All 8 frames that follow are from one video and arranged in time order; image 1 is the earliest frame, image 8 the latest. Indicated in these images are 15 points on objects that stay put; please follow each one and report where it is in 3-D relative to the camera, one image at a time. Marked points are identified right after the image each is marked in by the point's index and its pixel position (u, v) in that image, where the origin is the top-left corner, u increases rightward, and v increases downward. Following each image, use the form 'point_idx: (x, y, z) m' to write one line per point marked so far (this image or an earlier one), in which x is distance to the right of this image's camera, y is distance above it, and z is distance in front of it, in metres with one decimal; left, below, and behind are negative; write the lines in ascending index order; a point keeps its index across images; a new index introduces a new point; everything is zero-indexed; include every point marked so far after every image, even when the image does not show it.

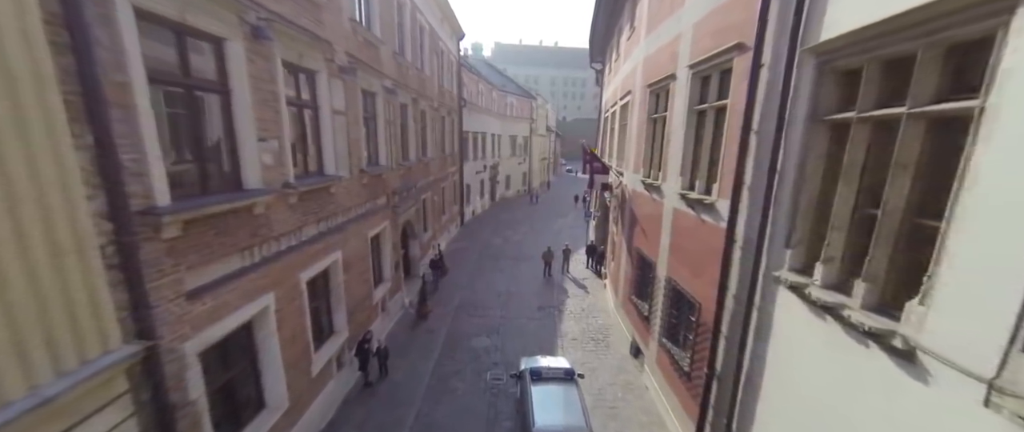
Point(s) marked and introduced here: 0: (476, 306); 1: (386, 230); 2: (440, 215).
0: (-1.2, -3.1, +11.7) m
1: (-3.6, -0.4, +9.8) m
2: (-3.6, 0.0, +17.2) m
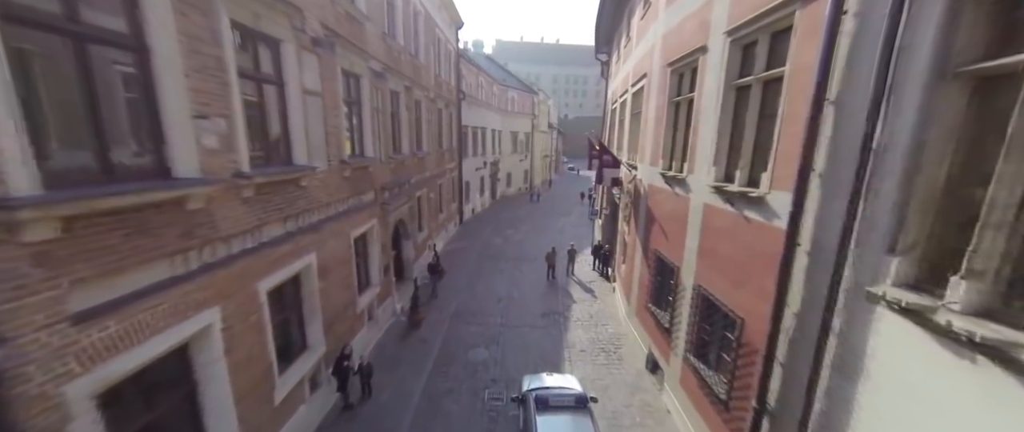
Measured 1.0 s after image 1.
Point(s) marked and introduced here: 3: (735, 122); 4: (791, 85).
0: (-1.2, -3.0, +10.8) m
1: (-3.6, -0.4, +8.8) m
2: (-3.6, +0.1, +16.2) m
3: (+3.3, +1.4, +5.0) m
4: (+3.0, +1.4, +3.7) m
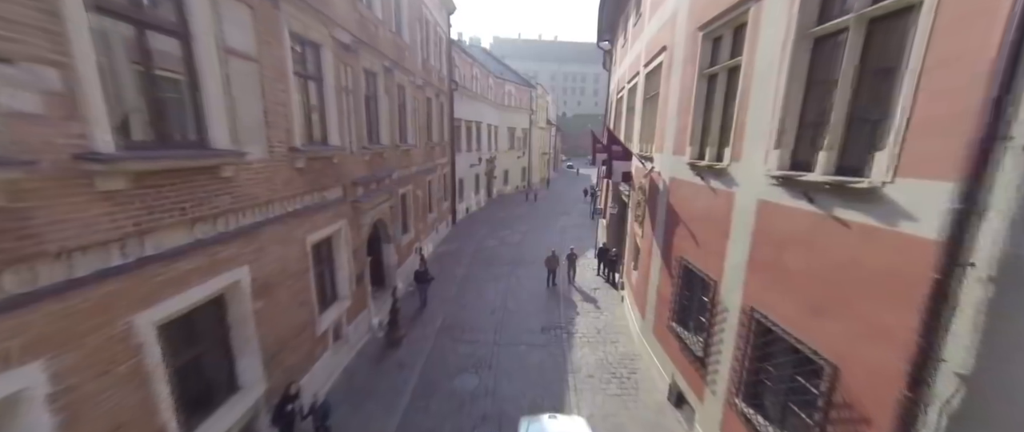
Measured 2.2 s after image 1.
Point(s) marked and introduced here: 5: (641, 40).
0: (-1.3, -3.0, +9.4) m
1: (-3.7, -0.4, +7.4) m
2: (-3.7, +0.1, +14.8) m
3: (+3.2, +1.4, +3.7) m
4: (+2.9, +1.4, +2.3) m
5: (+3.6, +5.0, +9.7) m
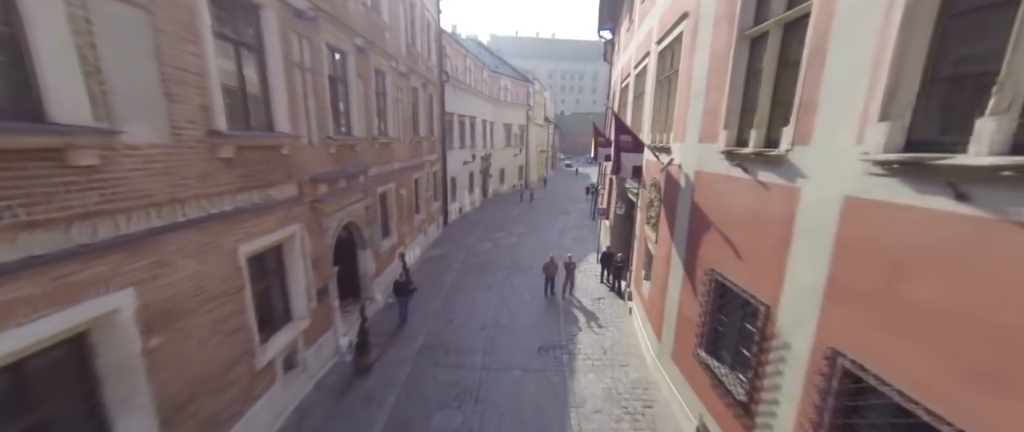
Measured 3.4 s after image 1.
0: (-1.5, -3.1, +8.1) m
1: (-3.9, -0.4, +6.1) m
2: (-3.9, +0.1, +13.5) m
3: (+3.0, +1.3, +2.4) m
4: (+2.8, +1.4, +1.1) m
5: (+3.4, +4.9, +8.5) m
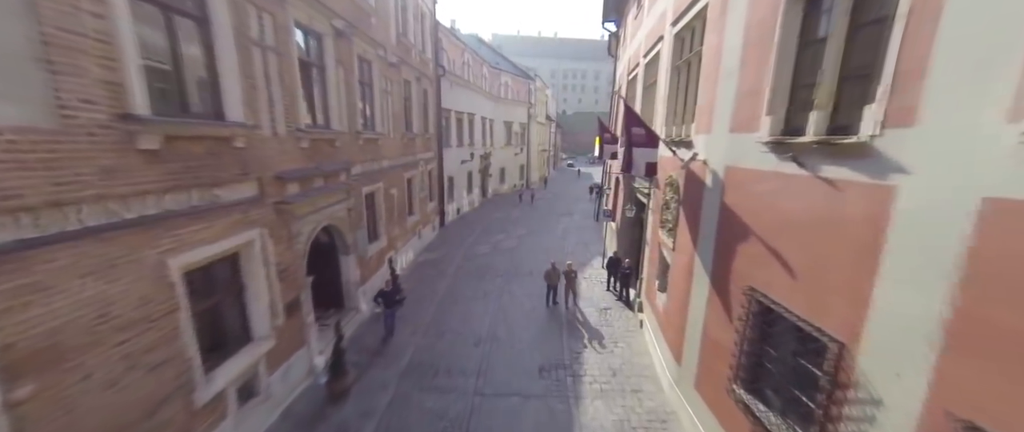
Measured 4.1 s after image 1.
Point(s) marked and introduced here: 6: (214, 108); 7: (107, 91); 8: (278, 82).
0: (-1.5, -3.2, +7.2) m
1: (-3.9, -0.5, +5.2) m
2: (-4.0, 0.0, +12.7) m
3: (+2.9, +1.3, +1.5) m
4: (+2.7, +1.3, +0.2) m
5: (+3.4, +4.9, +7.5) m
6: (-4.0, +1.5, +4.6) m
7: (-3.8, +1.2, +3.3) m
8: (-3.9, +2.2, +5.7) m
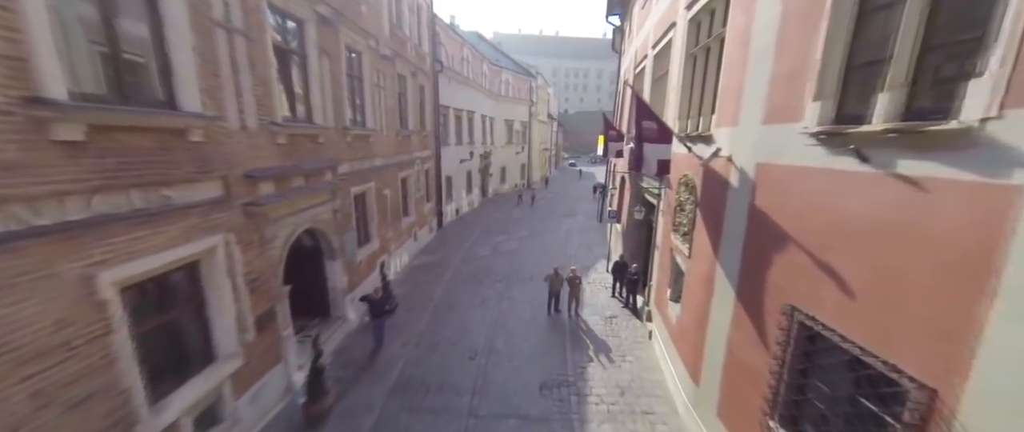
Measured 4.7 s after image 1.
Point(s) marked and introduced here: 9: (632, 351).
0: (-1.6, -3.2, +6.6) m
1: (-4.0, -0.5, +4.6) m
2: (-4.0, -0.1, +12.0) m
3: (+2.9, +1.2, +0.9) m
4: (+2.6, +1.3, -0.5) m
5: (+3.4, +4.8, +6.9) m
6: (-4.1, +1.4, +4.0) m
7: (-3.8, +1.1, +2.6) m
8: (-3.9, +2.2, +5.1) m
9: (+2.7, -3.0, +7.7) m
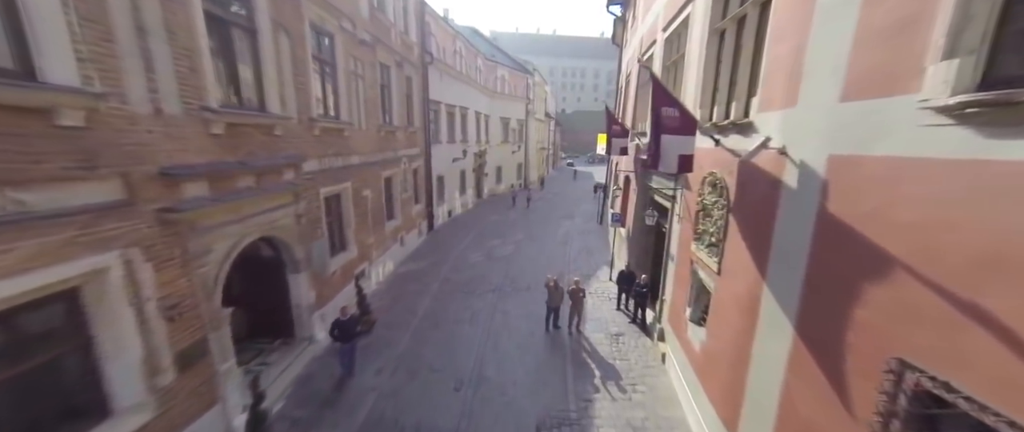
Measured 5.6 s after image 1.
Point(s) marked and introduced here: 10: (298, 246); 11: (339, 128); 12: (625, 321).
0: (-1.7, -3.3, +5.5) m
1: (-4.1, -0.6, +3.5) m
2: (-4.2, -0.2, +10.9) m
3: (+2.8, +1.1, -0.2) m
4: (+2.5, +1.2, -1.5) m
5: (+3.2, +4.7, +5.8) m
6: (-4.2, +1.3, +2.9) m
7: (-4.0, +1.0, +1.5) m
8: (-4.0, +2.1, +4.0) m
9: (+2.5, -3.1, +6.7) m
10: (-4.2, -0.6, +6.8) m
11: (-4.1, +2.1, +8.1) m
12: (+2.9, -2.6, +8.7) m
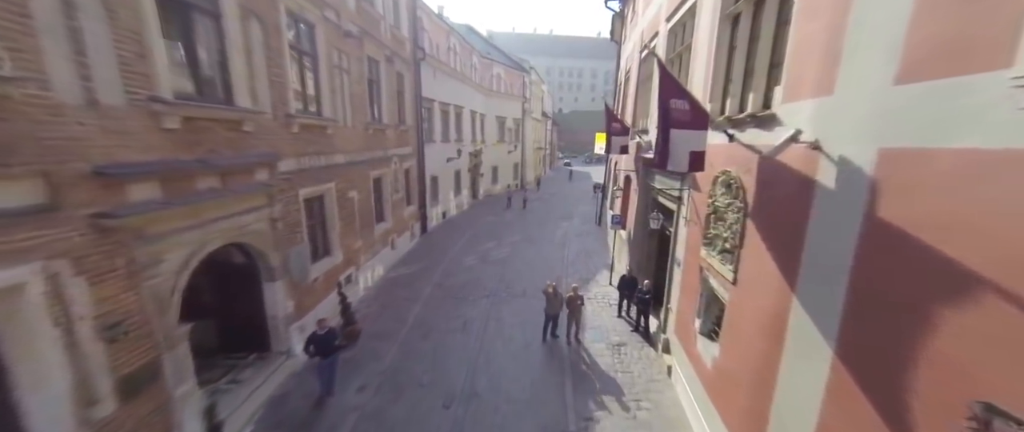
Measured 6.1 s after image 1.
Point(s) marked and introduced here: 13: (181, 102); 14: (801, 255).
0: (-1.8, -3.4, +5.0) m
1: (-4.2, -0.7, +3.0) m
2: (-4.3, -0.2, +10.4) m
3: (+2.7, +1.1, -0.7) m
4: (+2.5, +1.1, -2.0) m
5: (+3.1, +4.7, +5.3) m
6: (-4.3, +1.2, +2.4) m
7: (-4.0, +1.0, +1.0) m
8: (-4.1, +2.0, +3.5) m
9: (+2.4, -3.2, +6.2) m
10: (-4.3, -0.6, +6.2) m
11: (-4.2, +2.0, +7.6) m
12: (+2.7, -2.7, +8.2) m
13: (-4.2, +1.4, +4.3) m
14: (+2.7, -0.3, +3.2) m
